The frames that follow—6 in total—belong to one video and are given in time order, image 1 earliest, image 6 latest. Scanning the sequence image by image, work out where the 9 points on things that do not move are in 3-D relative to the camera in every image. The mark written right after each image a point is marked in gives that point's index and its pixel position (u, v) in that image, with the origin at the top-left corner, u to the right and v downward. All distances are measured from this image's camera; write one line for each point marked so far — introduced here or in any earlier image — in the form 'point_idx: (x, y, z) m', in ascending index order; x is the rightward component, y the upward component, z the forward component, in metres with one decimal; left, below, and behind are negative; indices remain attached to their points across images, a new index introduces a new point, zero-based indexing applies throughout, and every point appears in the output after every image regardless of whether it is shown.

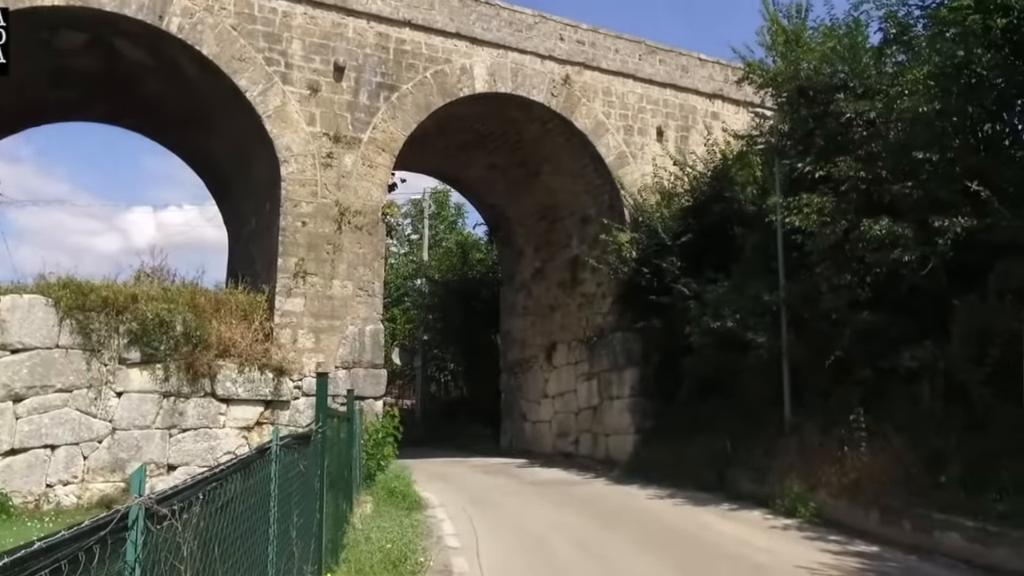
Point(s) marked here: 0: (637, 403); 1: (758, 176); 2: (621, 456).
0: (+2.0, -1.9, +13.1) m
1: (+3.8, +1.7, +12.2) m
2: (+1.8, -2.8, +13.2) m
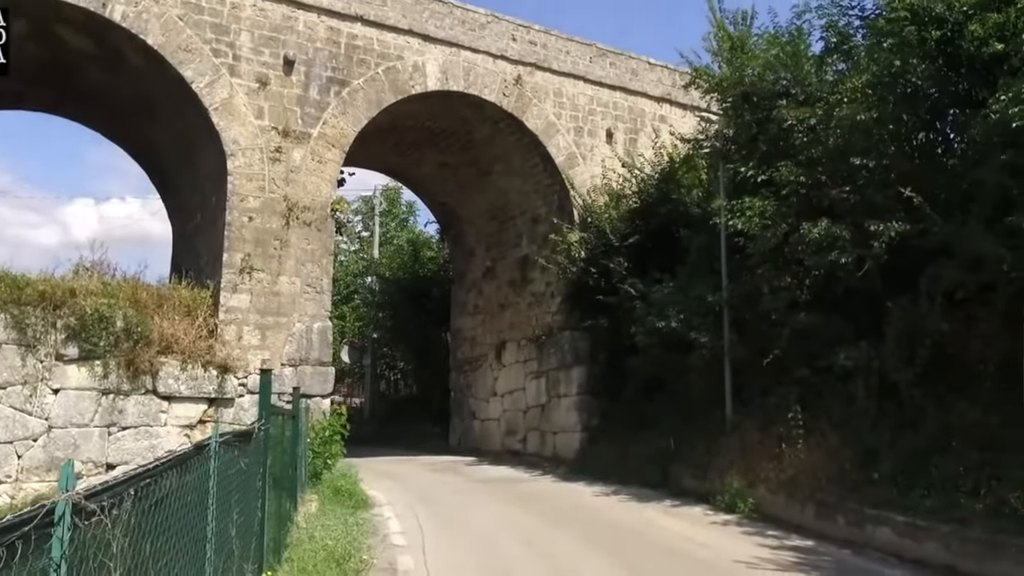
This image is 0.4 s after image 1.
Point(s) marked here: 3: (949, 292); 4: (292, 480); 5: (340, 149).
0: (+1.2, -1.9, +13.2) m
1: (+3.0, +1.7, +12.5) m
2: (+0.9, -2.8, +13.4) m
3: (+4.3, 0.0, +7.7) m
4: (-1.9, -1.7, +6.8) m
5: (-2.6, +2.1, +12.0) m
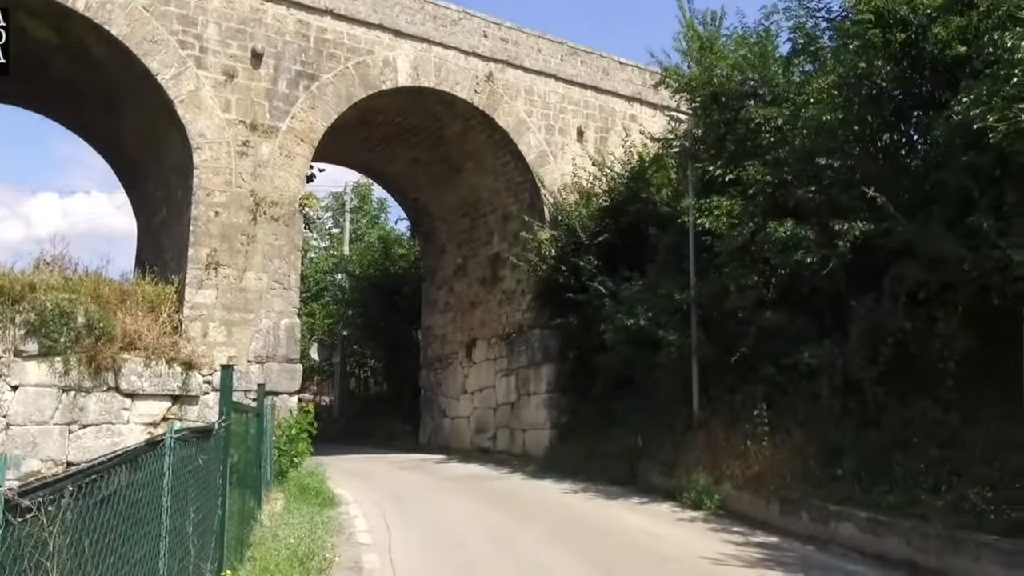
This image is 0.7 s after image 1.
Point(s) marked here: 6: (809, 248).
0: (+0.7, -1.9, +13.2) m
1: (+2.6, +1.7, +12.6) m
2: (+0.4, -2.8, +13.4) m
3: (+4.0, 0.0, +7.9) m
4: (-2.2, -1.6, +6.8) m
5: (-3.0, +2.2, +11.9) m
6: (+3.1, +0.4, +8.4) m
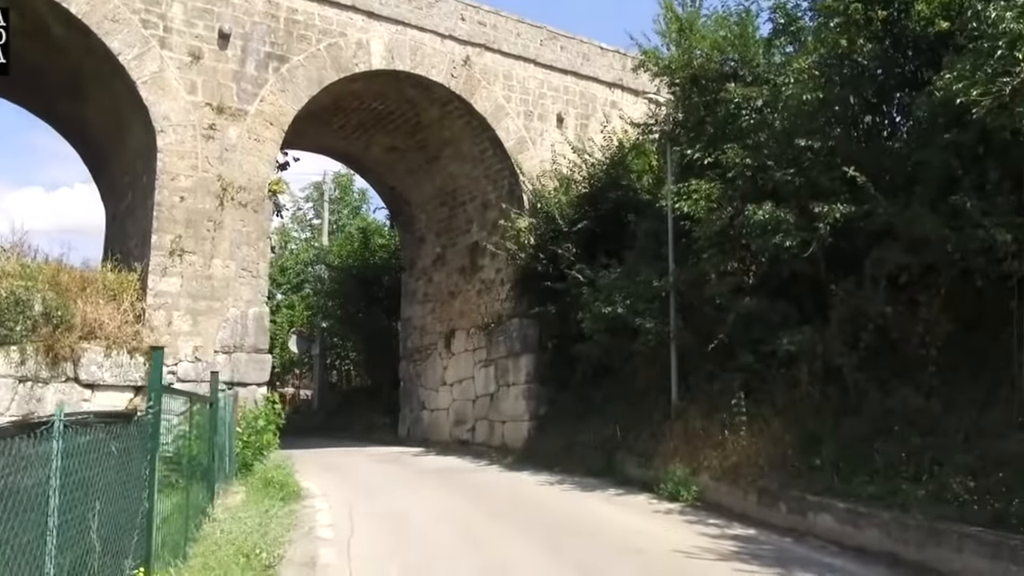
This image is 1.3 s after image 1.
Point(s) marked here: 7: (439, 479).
0: (+0.3, -1.7, +13.0) m
1: (+2.2, +1.9, +12.3) m
2: (+0.1, -2.6, +13.1) m
3: (+3.7, +0.1, +7.6) m
4: (-2.5, -1.5, +6.5) m
5: (-3.4, +2.3, +11.5) m
6: (+2.8, +0.6, +8.1) m
7: (-1.0, -2.6, +10.9) m
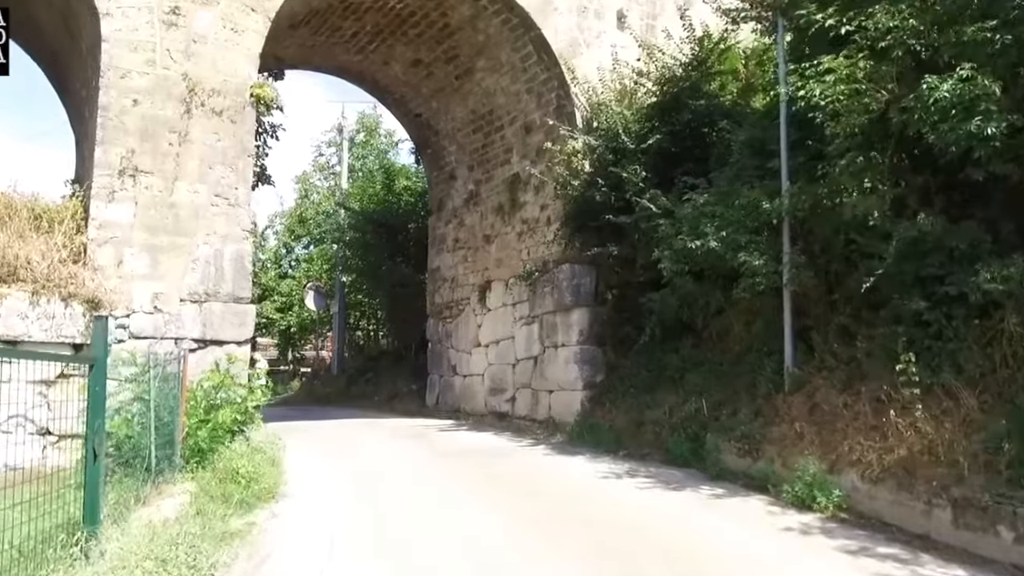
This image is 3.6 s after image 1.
0: (+1.0, -0.9, +10.4) m
1: (+2.8, +2.7, +9.5) m
2: (+0.7, -1.7, +10.6) m
3: (+4.1, +0.7, +4.8) m
4: (-2.1, -0.9, +4.0) m
5: (-2.8, +3.1, +9.0) m
6: (+3.3, +1.2, +5.4) m
7: (-0.5, -1.9, +8.5) m
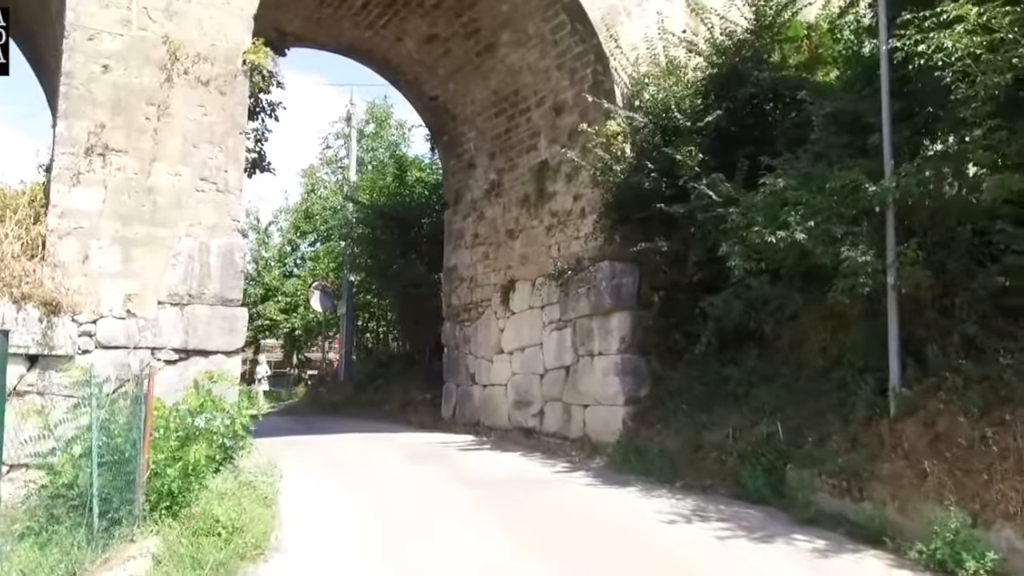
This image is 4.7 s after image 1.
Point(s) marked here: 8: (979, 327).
0: (+1.3, -0.9, +9.1) m
1: (+3.2, +2.7, +8.1) m
2: (+1.1, -1.7, +9.3) m
3: (+4.4, +0.7, +3.5) m
4: (-1.8, -0.9, +2.7) m
5: (-2.5, +3.1, +7.7) m
6: (+3.6, +1.2, +4.0) m
7: (-0.1, -1.9, +7.2) m
8: (+3.3, -0.3, +5.6) m
